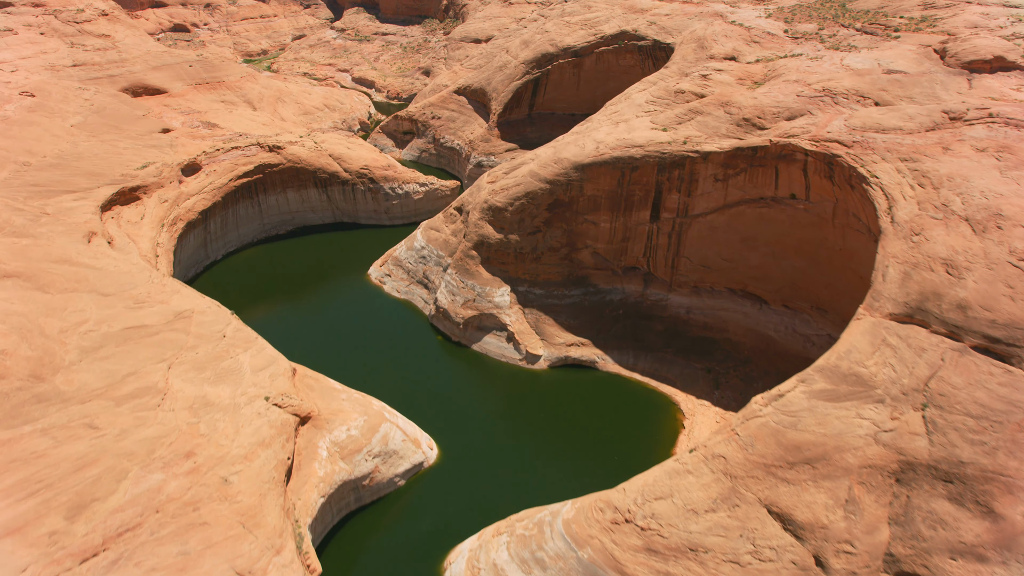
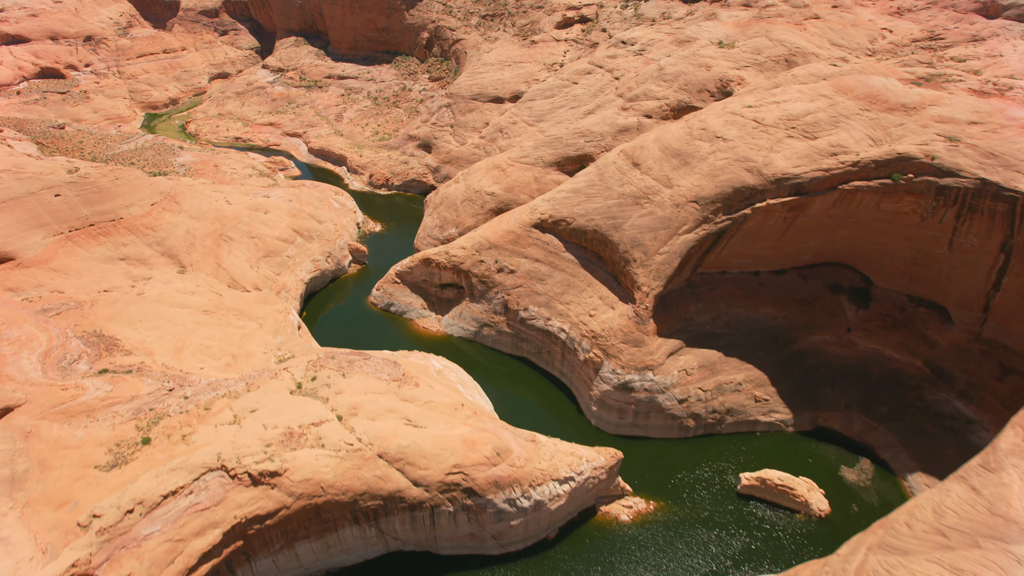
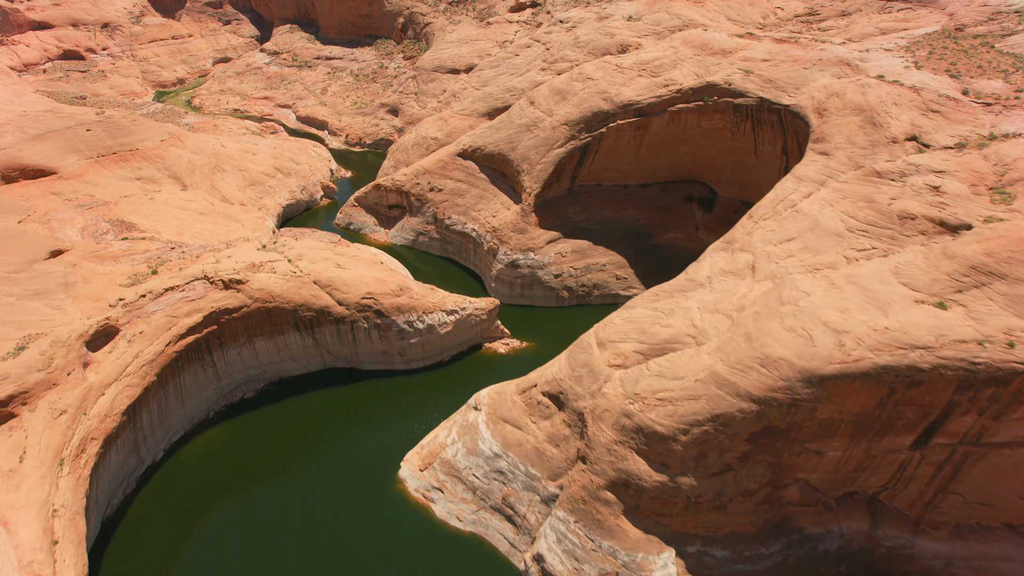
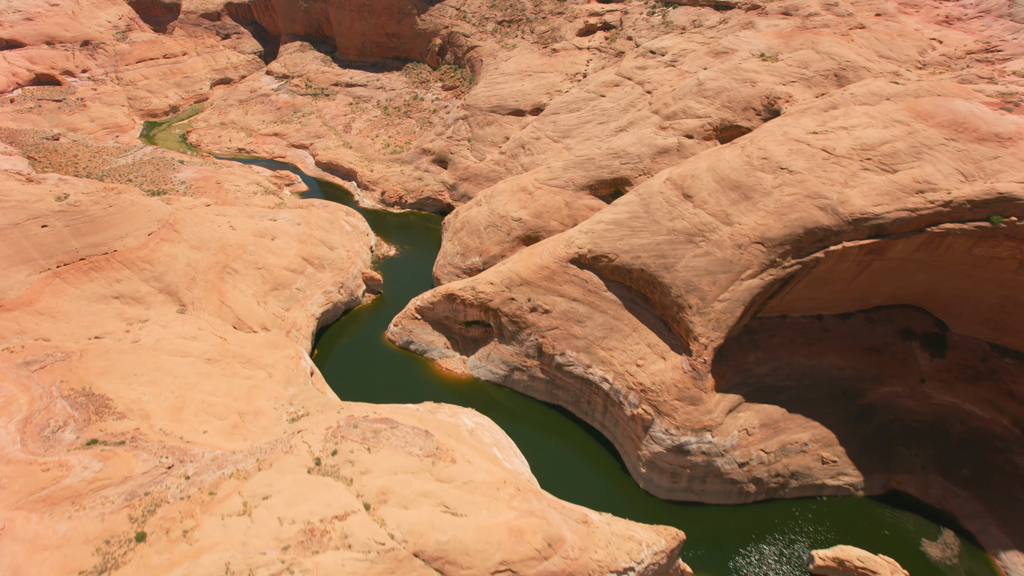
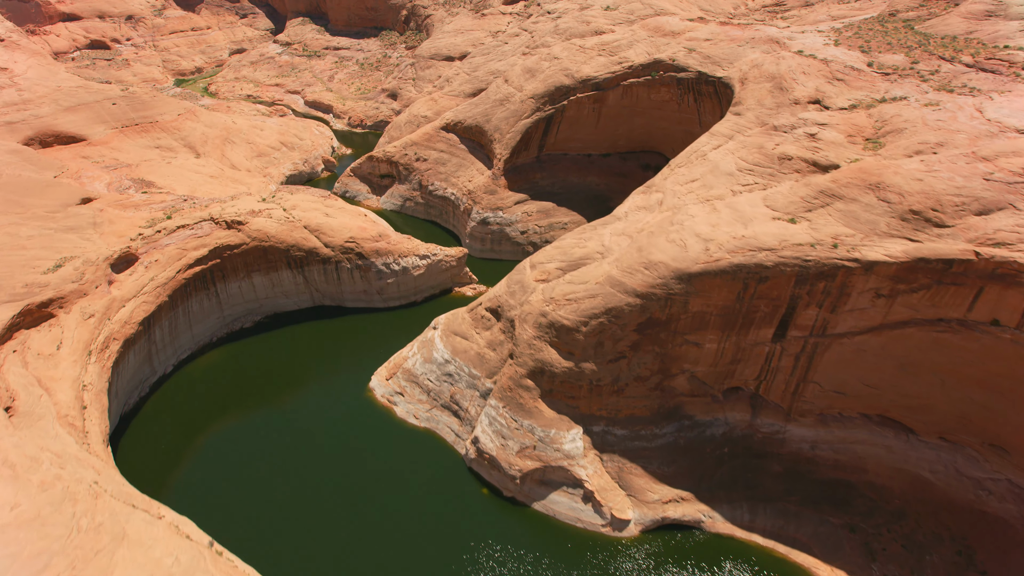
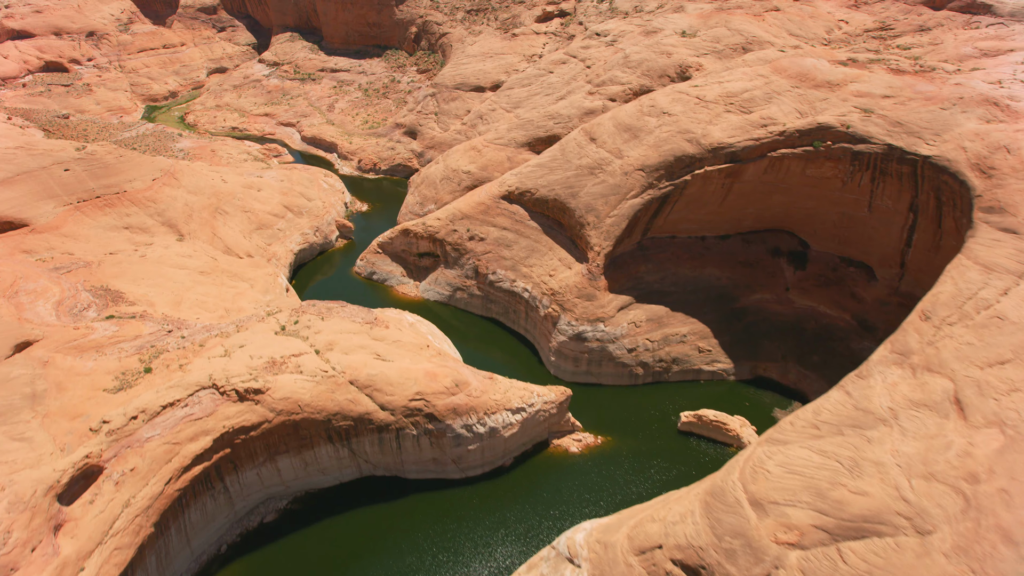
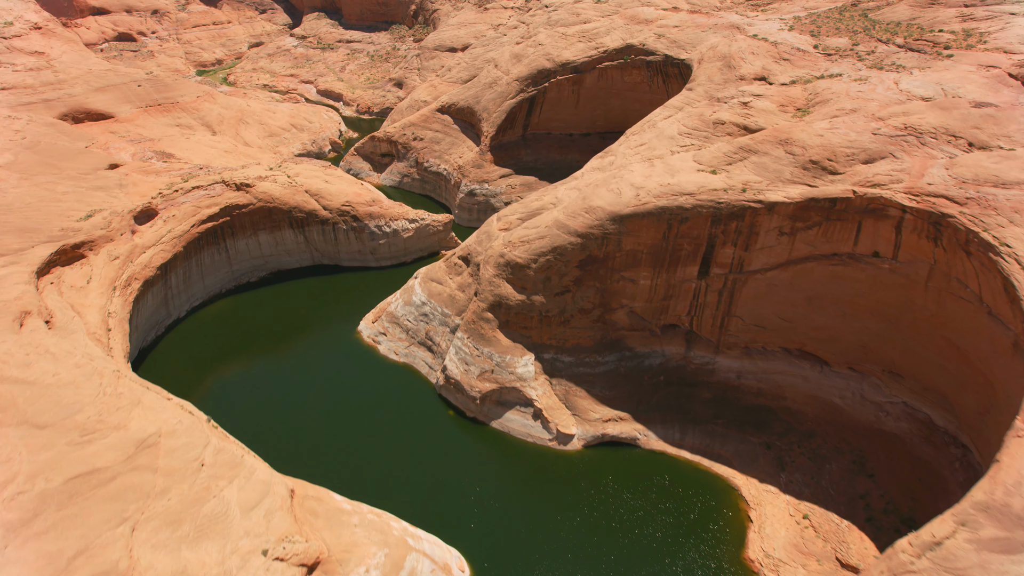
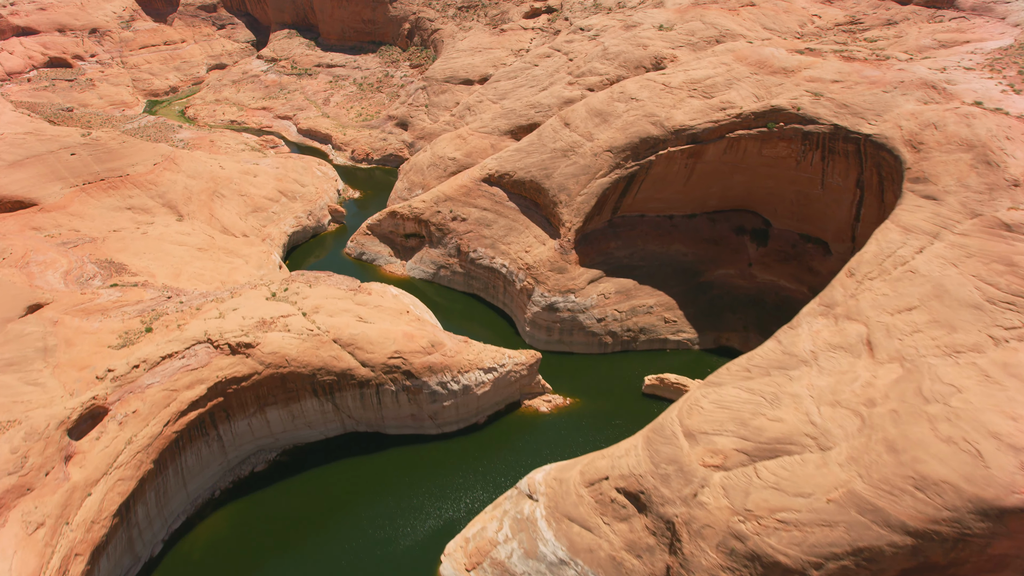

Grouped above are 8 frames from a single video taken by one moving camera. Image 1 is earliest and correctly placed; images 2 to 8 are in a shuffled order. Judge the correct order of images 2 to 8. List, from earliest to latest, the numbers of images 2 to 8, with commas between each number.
7, 5, 3, 8, 6, 2, 4
